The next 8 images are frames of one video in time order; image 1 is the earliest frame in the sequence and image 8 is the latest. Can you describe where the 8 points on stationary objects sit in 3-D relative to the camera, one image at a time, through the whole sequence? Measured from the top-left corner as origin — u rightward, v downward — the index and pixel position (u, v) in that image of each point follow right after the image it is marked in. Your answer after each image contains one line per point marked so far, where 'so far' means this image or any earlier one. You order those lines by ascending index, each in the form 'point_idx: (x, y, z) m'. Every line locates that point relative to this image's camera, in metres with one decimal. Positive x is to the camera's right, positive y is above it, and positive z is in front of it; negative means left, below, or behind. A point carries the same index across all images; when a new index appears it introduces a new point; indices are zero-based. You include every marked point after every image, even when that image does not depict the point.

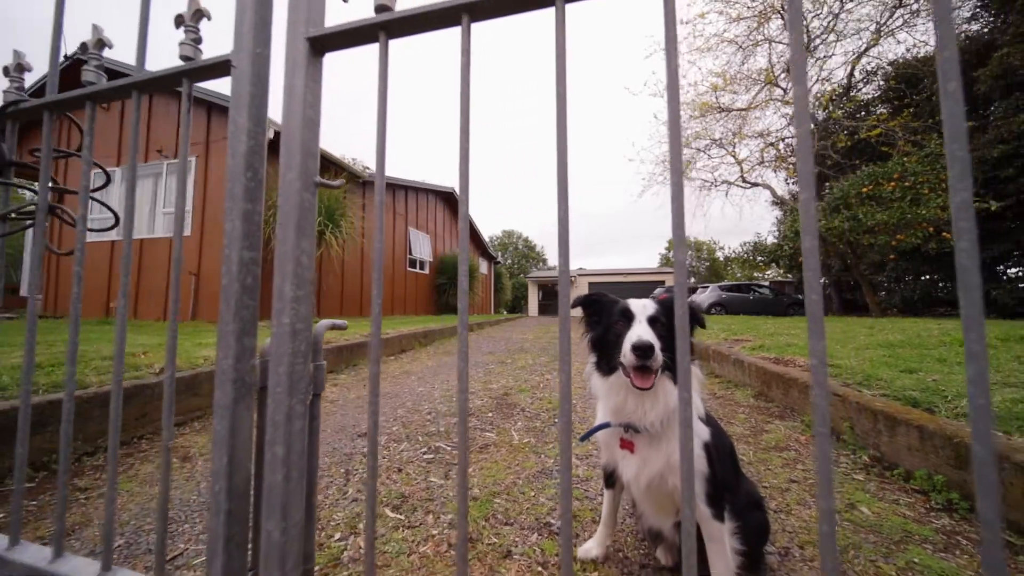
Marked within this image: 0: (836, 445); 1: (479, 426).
0: (+1.8, -0.9, +2.0) m
1: (-0.2, -0.9, +2.4) m
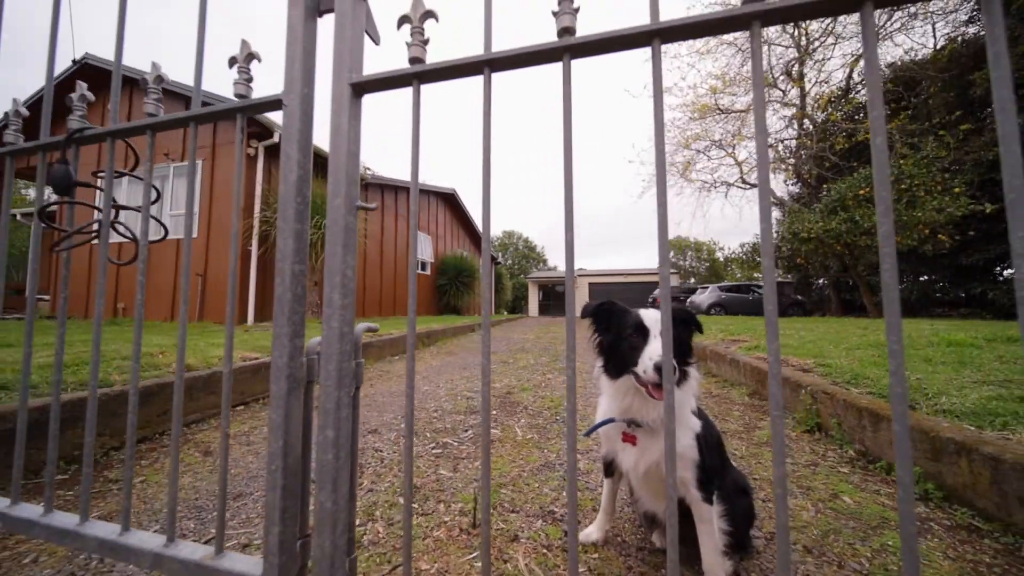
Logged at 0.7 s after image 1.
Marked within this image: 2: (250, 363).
0: (+1.8, -0.9, +2.1) m
1: (-0.2, -1.0, +2.5) m
2: (-2.1, -0.6, +2.9) m
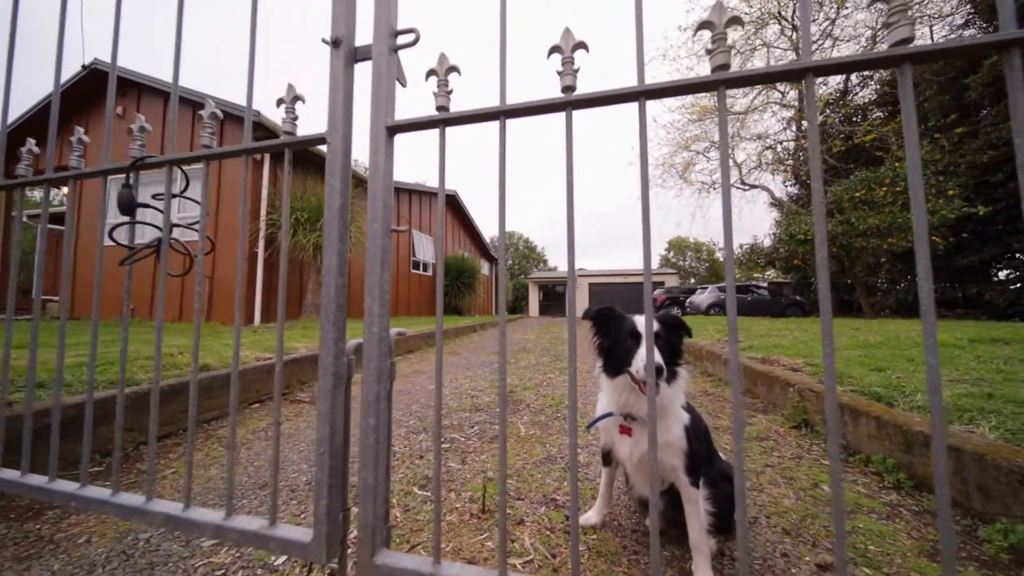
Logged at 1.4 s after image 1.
0: (+1.9, -0.9, +2.2) m
1: (-0.2, -1.0, +2.7) m
2: (-2.1, -0.6, +3.0) m
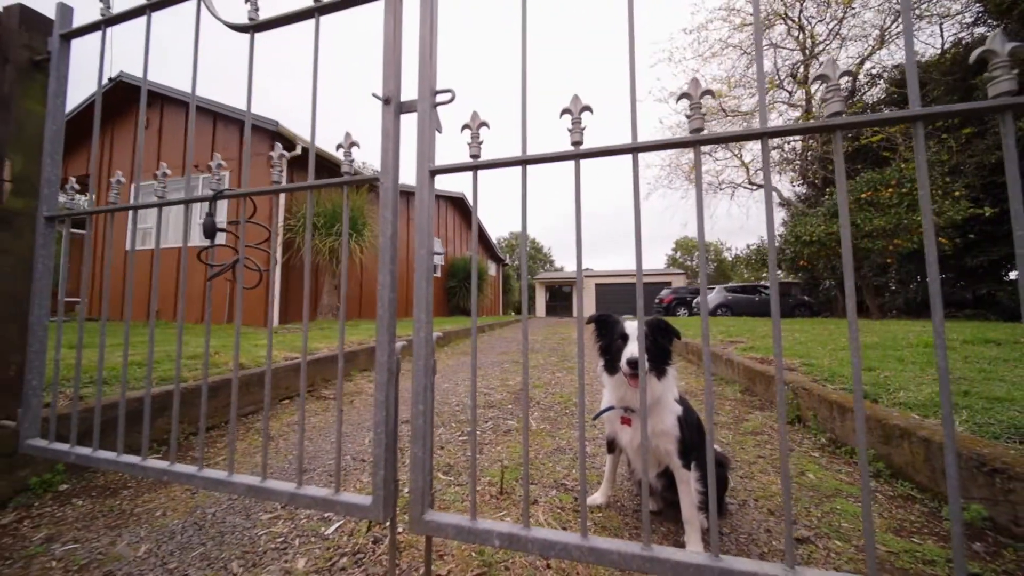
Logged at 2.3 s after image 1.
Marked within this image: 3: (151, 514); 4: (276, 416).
0: (+2.0, -1.0, +2.4) m
1: (-0.1, -1.0, +2.9) m
2: (-2.0, -0.7, +3.3) m
3: (-1.6, -1.0, +1.6) m
4: (-1.9, -1.0, +2.9) m
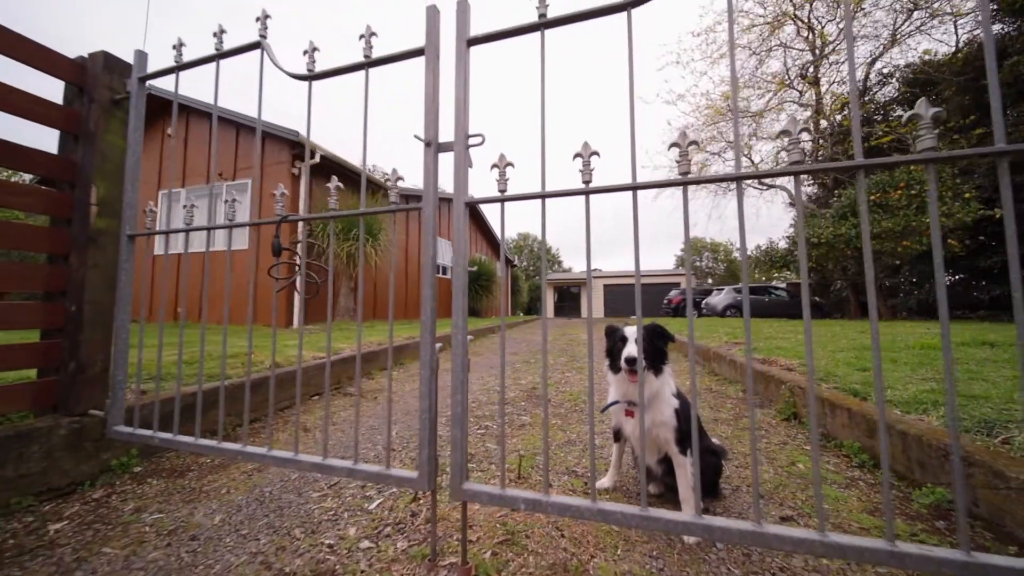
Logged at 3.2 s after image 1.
0: (+2.1, -1.0, +2.6) m
1: (0.0, -1.1, +3.1) m
2: (-1.9, -0.7, +3.5) m
3: (-1.6, -1.1, +1.9) m
4: (-1.8, -1.1, +3.1) m
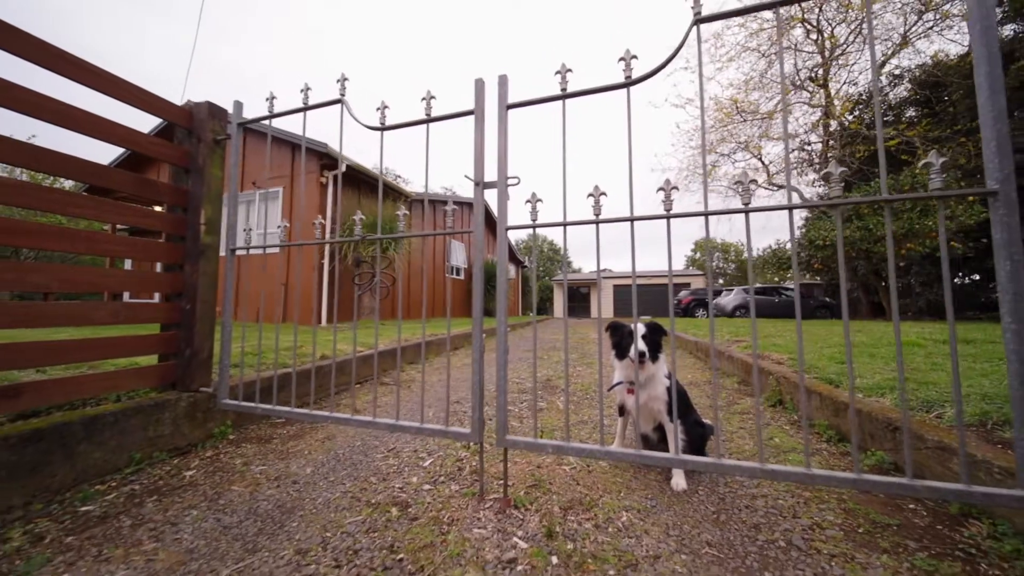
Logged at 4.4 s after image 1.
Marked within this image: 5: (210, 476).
0: (+2.2, -1.0, +3.0) m
1: (+0.2, -1.1, +3.5) m
2: (-1.7, -0.7, +4.0) m
3: (-1.4, -1.1, +2.4) m
4: (-1.6, -1.1, +3.6) m
5: (-1.8, -1.1, +2.1) m
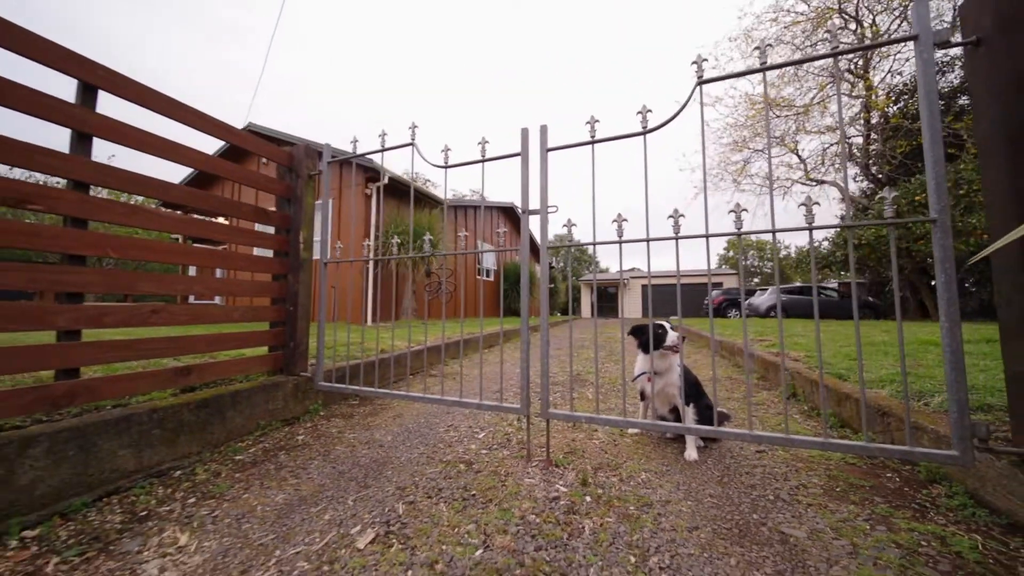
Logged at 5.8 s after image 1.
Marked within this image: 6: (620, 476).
0: (+2.6, -1.1, +3.3) m
1: (+0.6, -1.1, +4.0) m
2: (-1.3, -0.8, +4.6) m
3: (-1.1, -1.1, +2.9) m
4: (-1.2, -1.1, +4.2) m
5: (-1.5, -1.1, +2.7) m
6: (+0.6, -1.1, +2.1) m
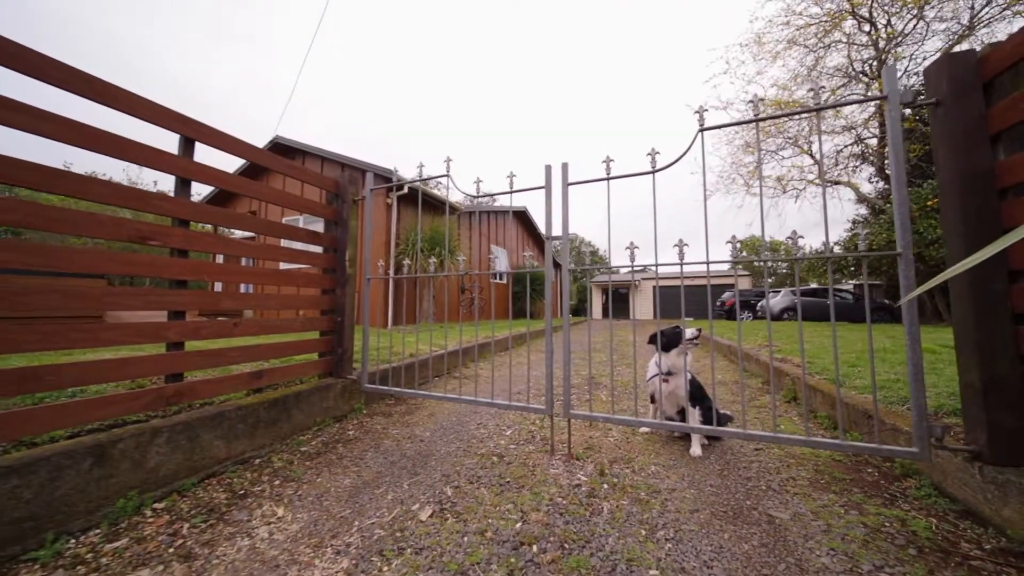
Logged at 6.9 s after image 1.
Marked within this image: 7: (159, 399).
0: (+2.8, -1.2, +3.6) m
1: (+0.9, -1.3, +4.3) m
2: (-1.0, -0.9, +5.0) m
3: (-0.9, -1.3, +3.3) m
4: (-0.9, -1.3, +4.6) m
5: (-1.3, -1.3, +3.1) m
6: (+0.8, -1.2, +2.4) m
7: (-2.3, -0.7, +2.3) m
